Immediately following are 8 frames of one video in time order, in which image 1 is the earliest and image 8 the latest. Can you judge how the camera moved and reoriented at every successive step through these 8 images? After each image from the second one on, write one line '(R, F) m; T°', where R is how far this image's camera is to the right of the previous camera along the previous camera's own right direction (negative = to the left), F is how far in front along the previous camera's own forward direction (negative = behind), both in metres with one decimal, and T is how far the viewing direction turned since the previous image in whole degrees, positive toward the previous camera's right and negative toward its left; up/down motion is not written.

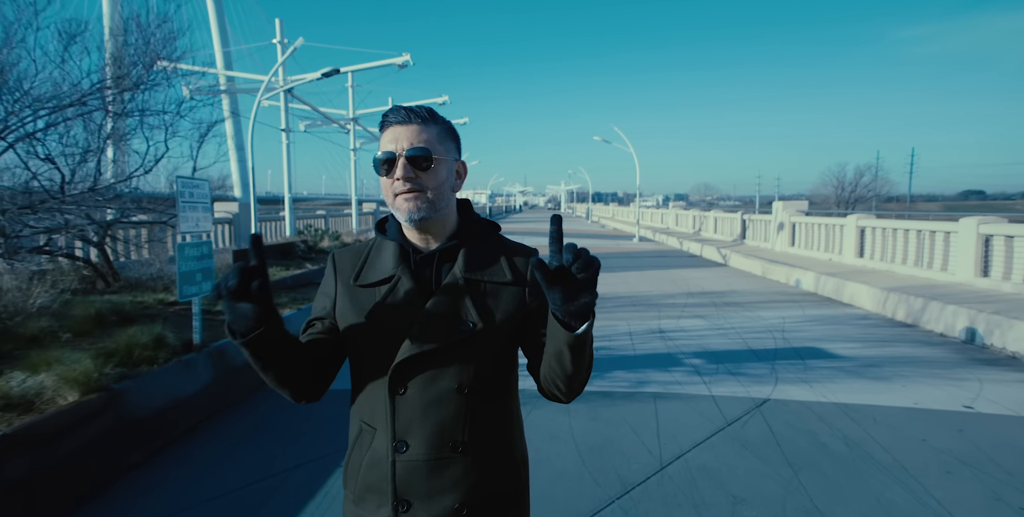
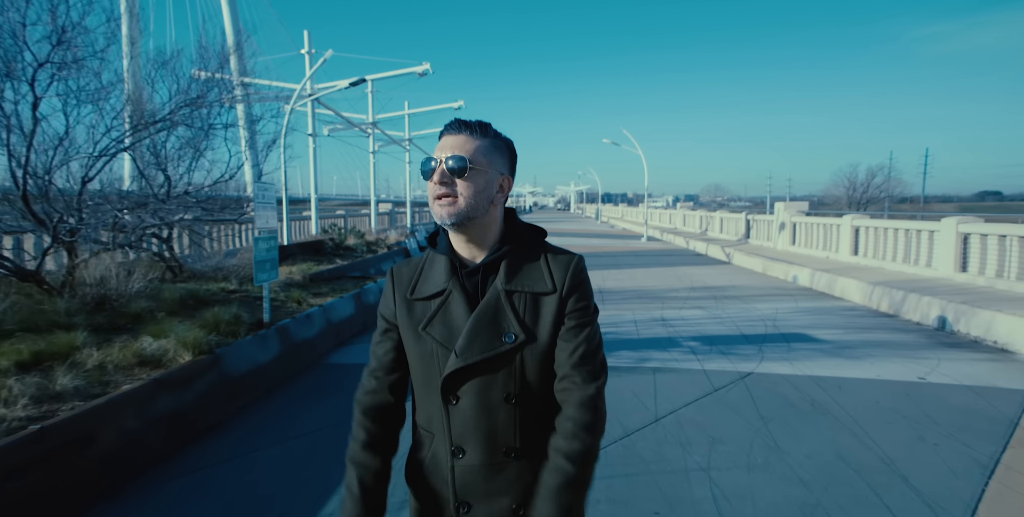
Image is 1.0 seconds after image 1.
(-0.1, -0.9) m; -1°
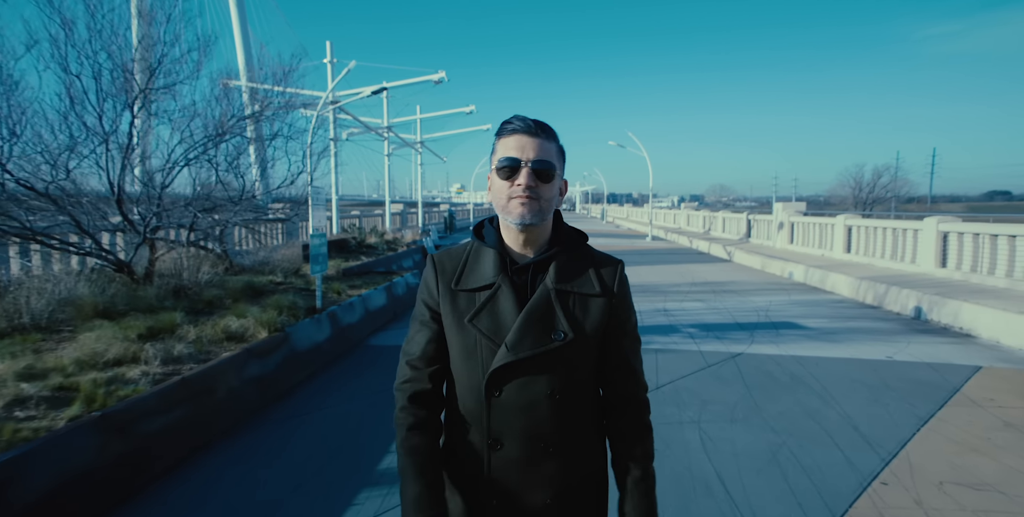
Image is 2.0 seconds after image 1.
(-0.2, -0.9) m; -1°
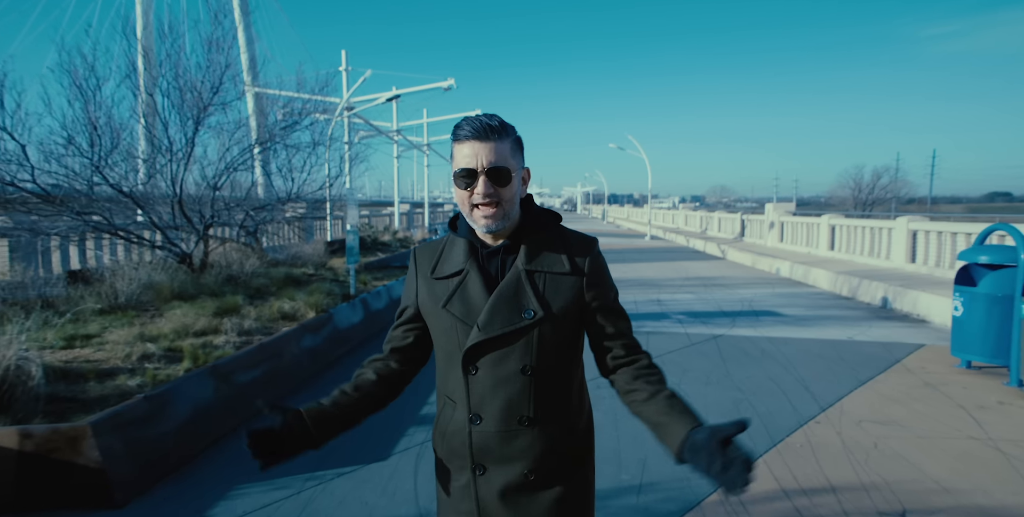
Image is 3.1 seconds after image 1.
(-0.1, -1.0) m; 0°
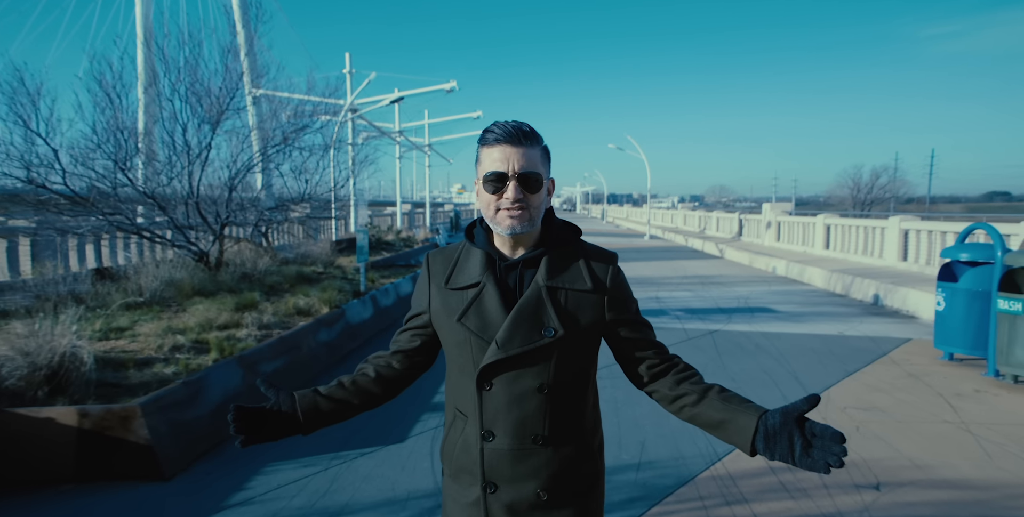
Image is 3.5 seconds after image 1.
(-0.1, -0.3) m; 0°
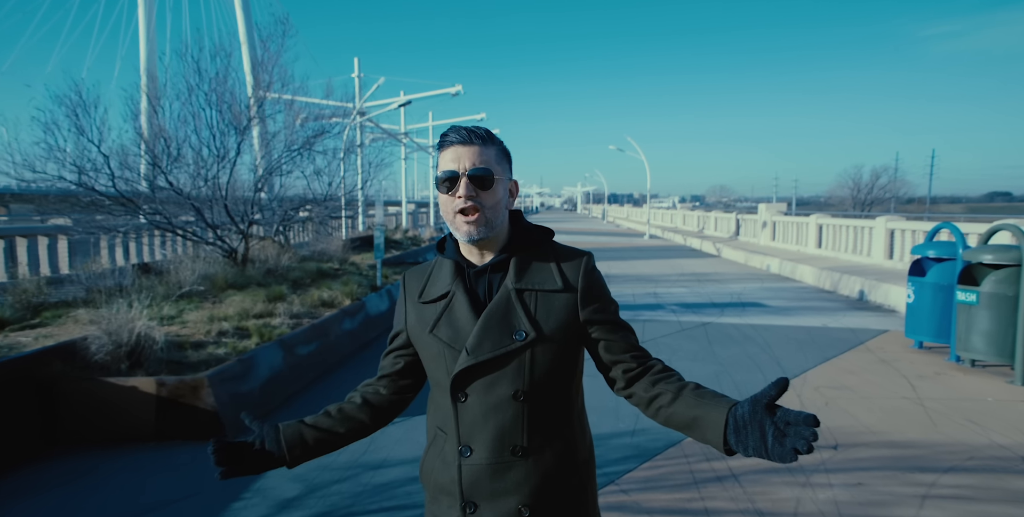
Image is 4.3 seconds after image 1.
(-0.1, -0.6) m; 0°
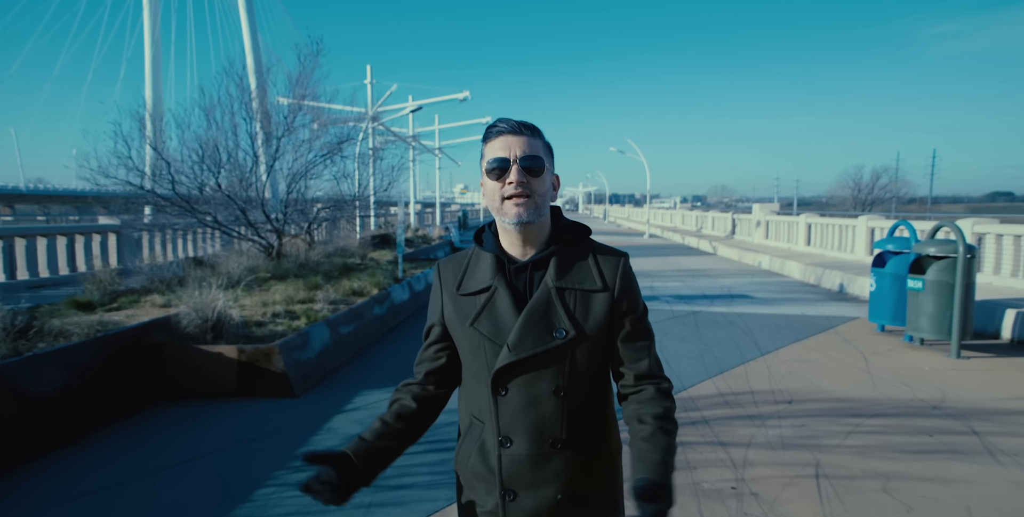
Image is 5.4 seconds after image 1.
(-0.1, -0.9) m; 0°
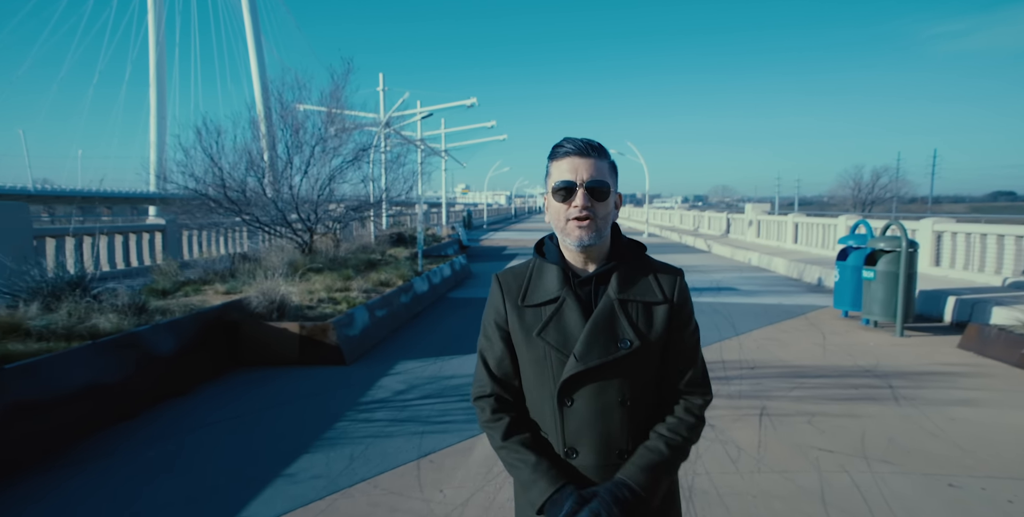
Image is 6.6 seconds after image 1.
(-0.1, -1.1) m; 0°
